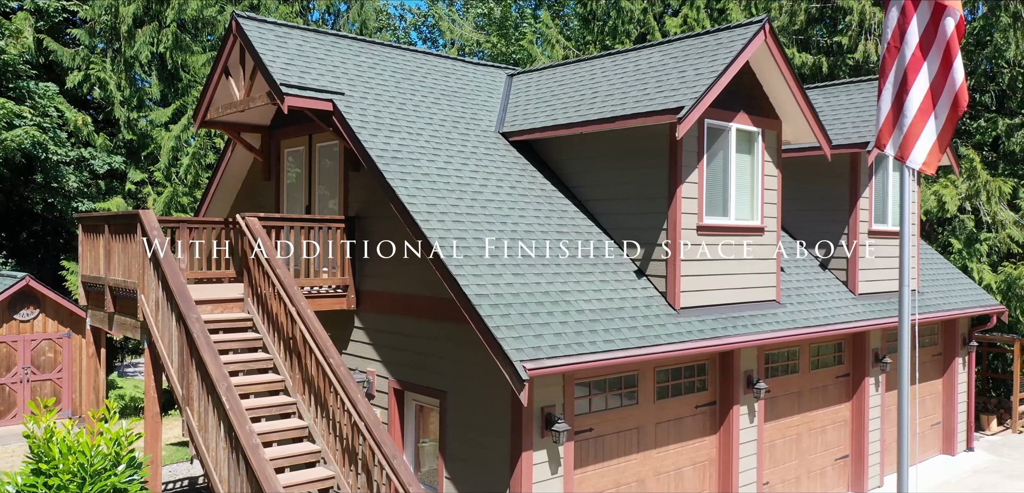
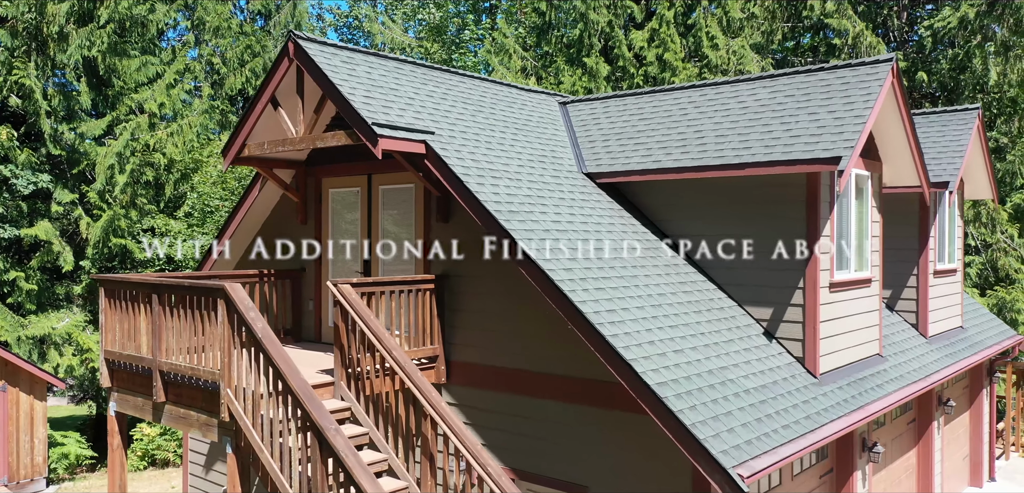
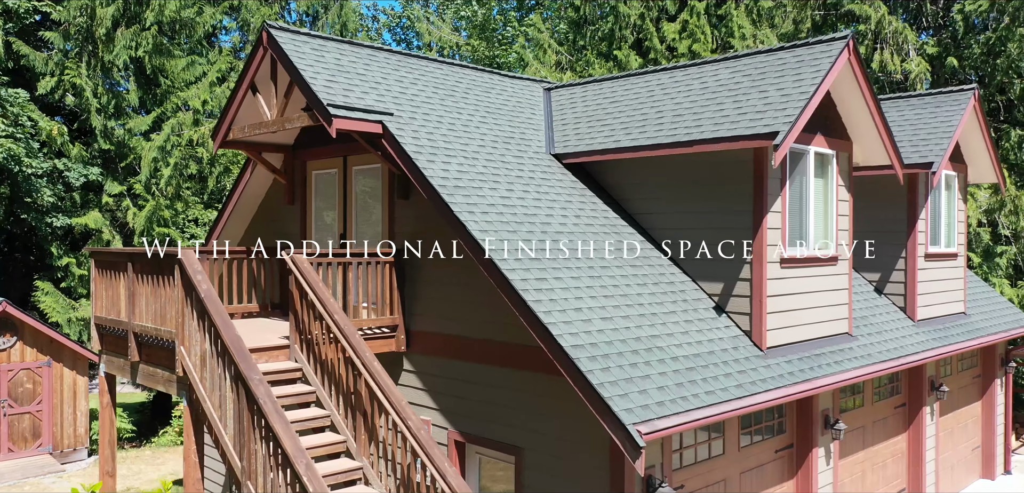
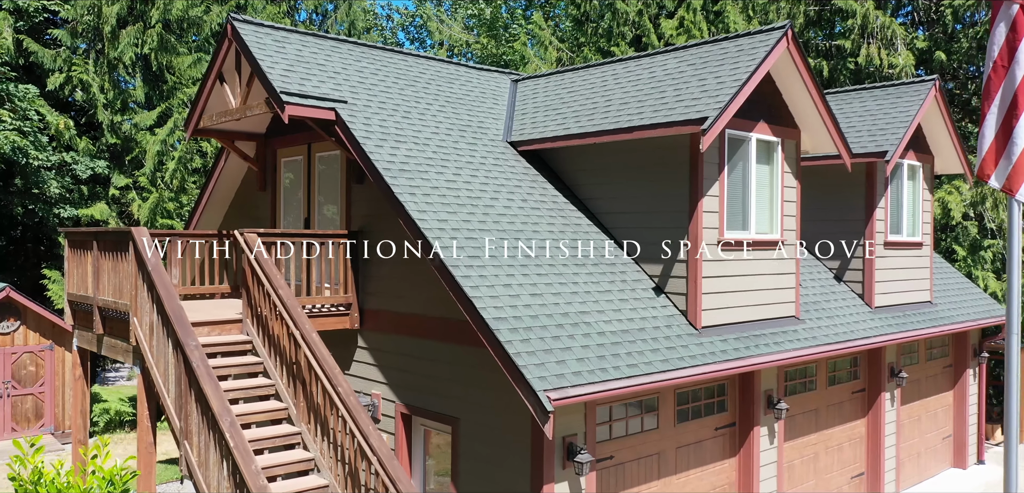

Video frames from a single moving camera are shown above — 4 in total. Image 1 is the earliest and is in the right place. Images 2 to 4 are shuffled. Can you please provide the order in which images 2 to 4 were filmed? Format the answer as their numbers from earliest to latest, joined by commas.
4, 3, 2
